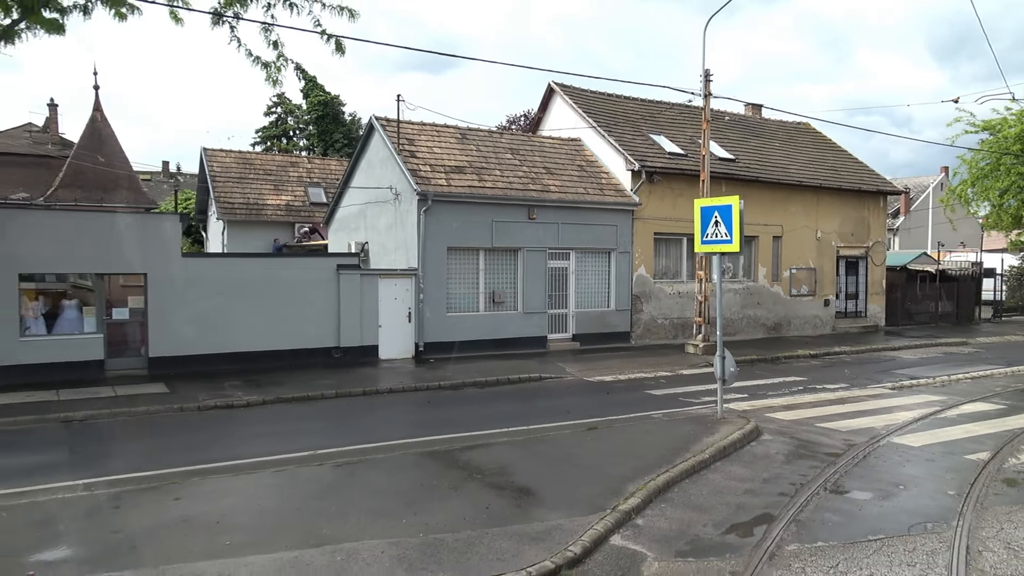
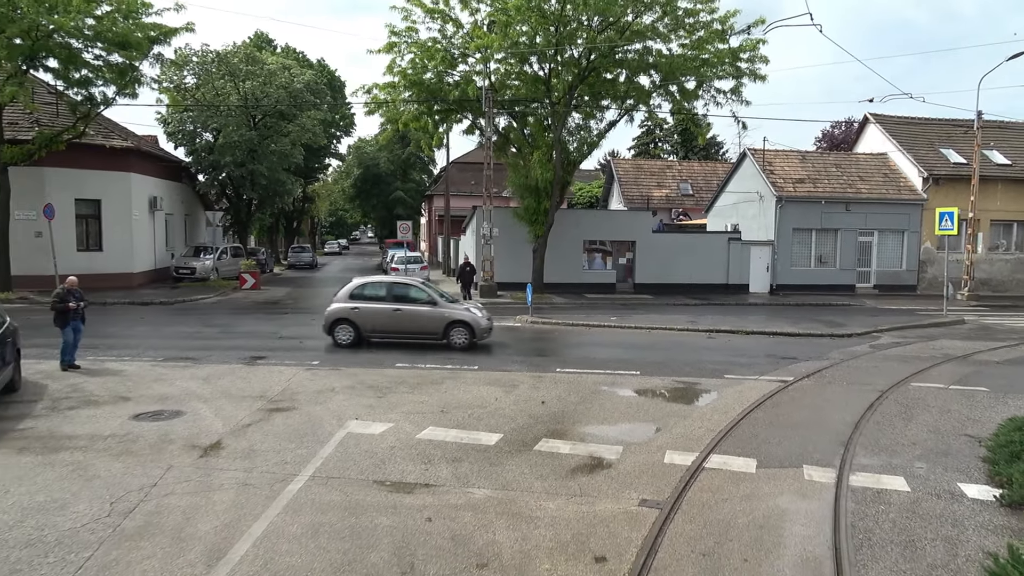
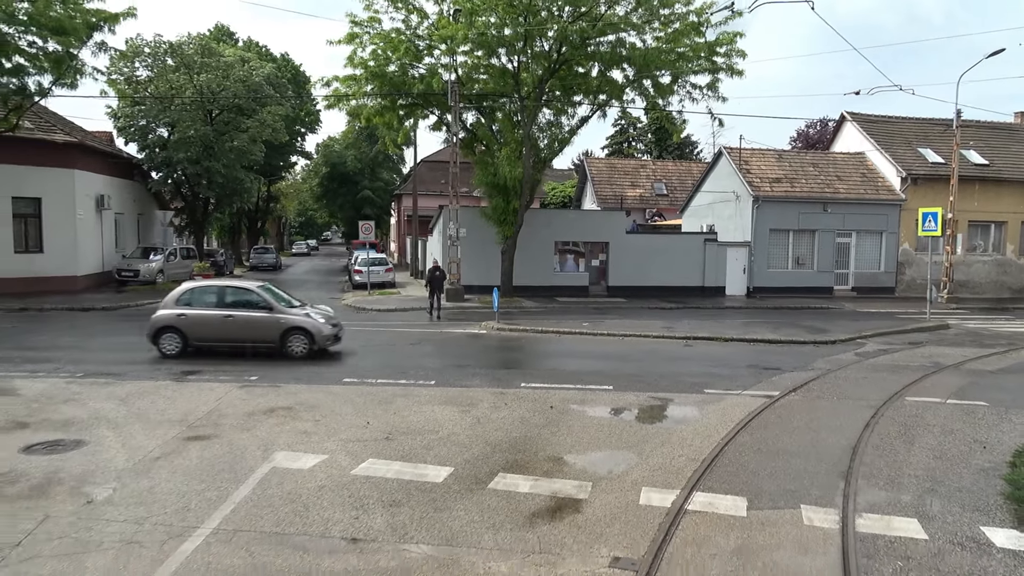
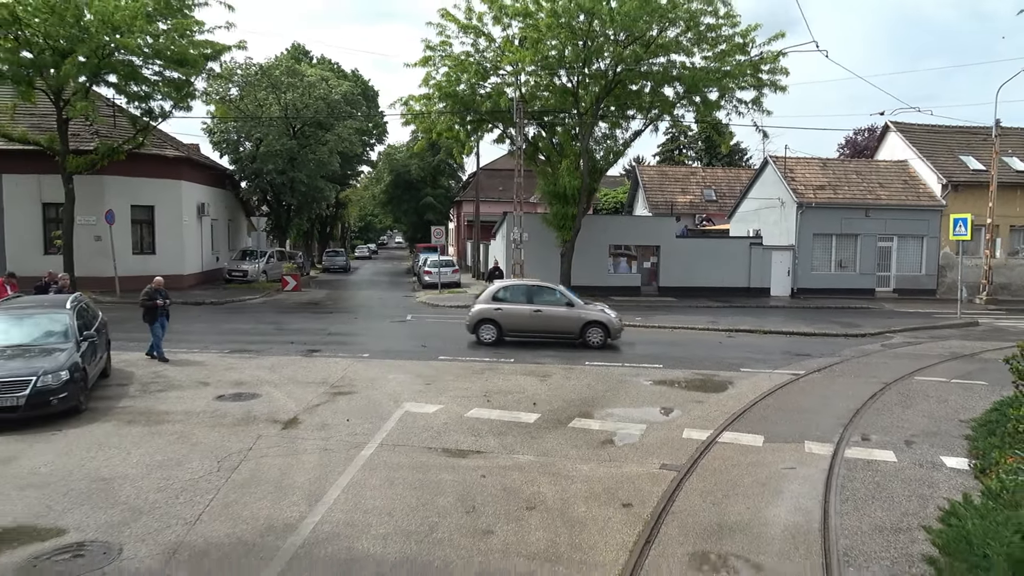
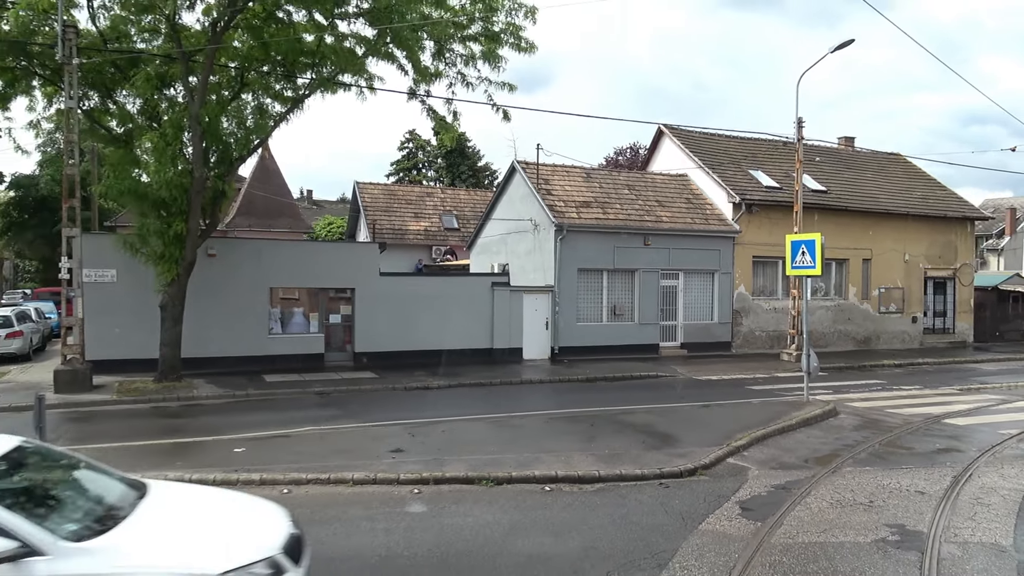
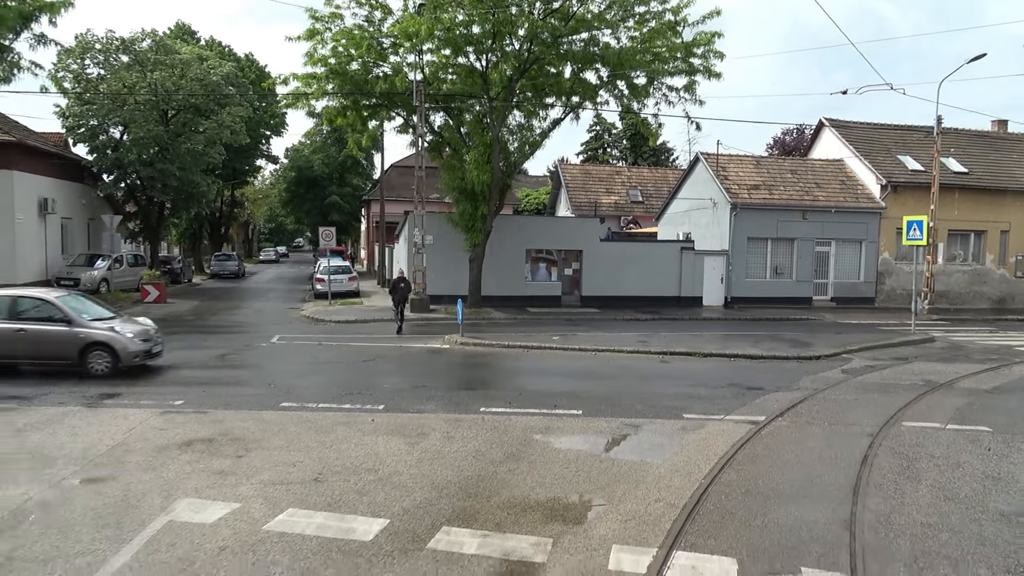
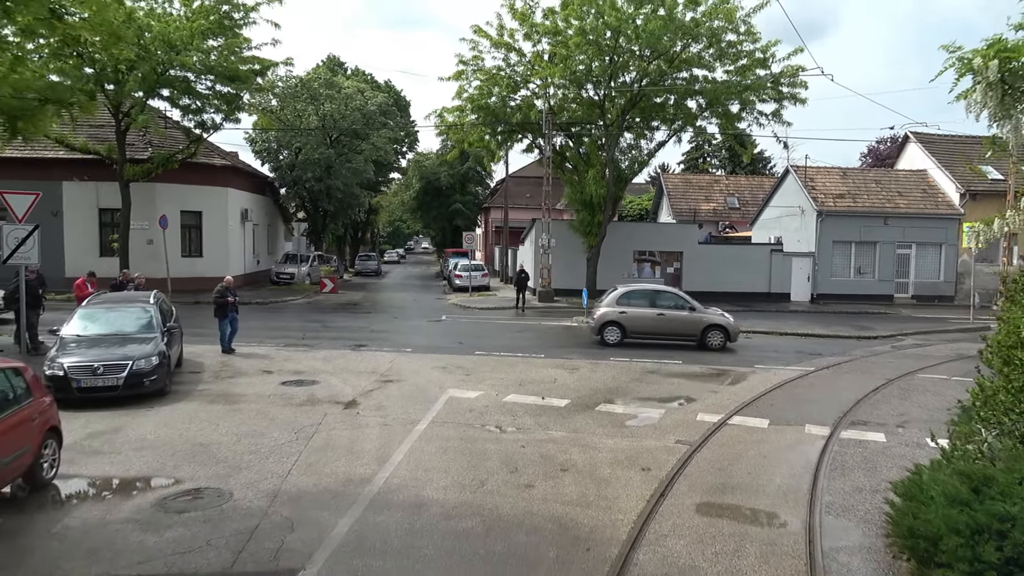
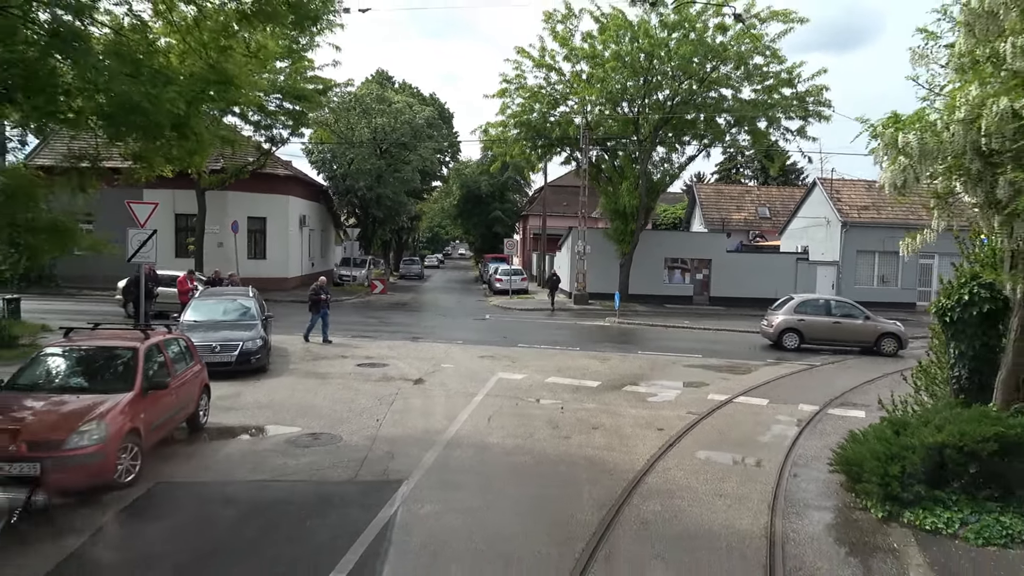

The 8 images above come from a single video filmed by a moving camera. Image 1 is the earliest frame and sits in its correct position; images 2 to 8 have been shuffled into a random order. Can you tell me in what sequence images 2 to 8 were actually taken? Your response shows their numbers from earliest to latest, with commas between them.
5, 6, 3, 2, 4, 7, 8
